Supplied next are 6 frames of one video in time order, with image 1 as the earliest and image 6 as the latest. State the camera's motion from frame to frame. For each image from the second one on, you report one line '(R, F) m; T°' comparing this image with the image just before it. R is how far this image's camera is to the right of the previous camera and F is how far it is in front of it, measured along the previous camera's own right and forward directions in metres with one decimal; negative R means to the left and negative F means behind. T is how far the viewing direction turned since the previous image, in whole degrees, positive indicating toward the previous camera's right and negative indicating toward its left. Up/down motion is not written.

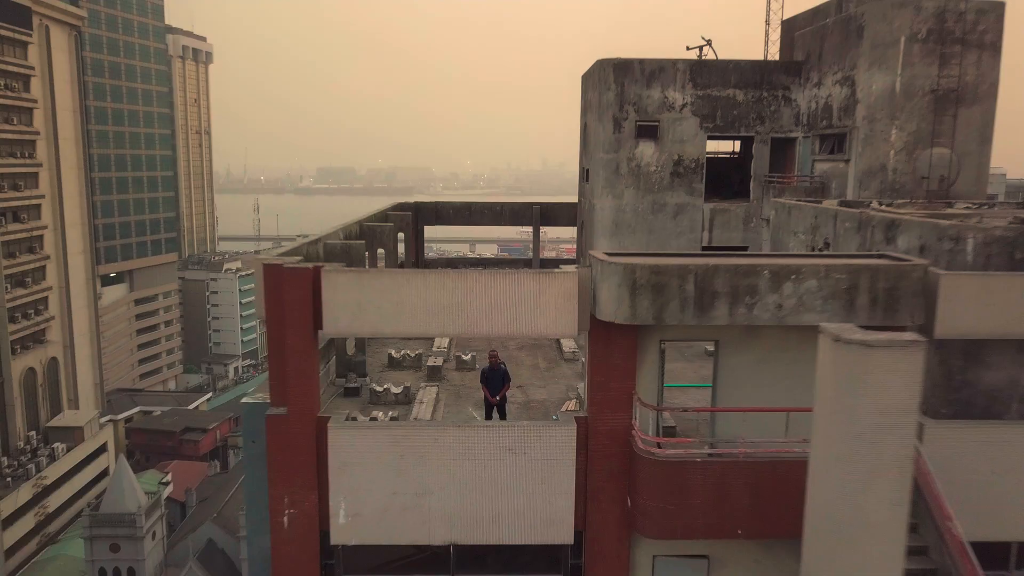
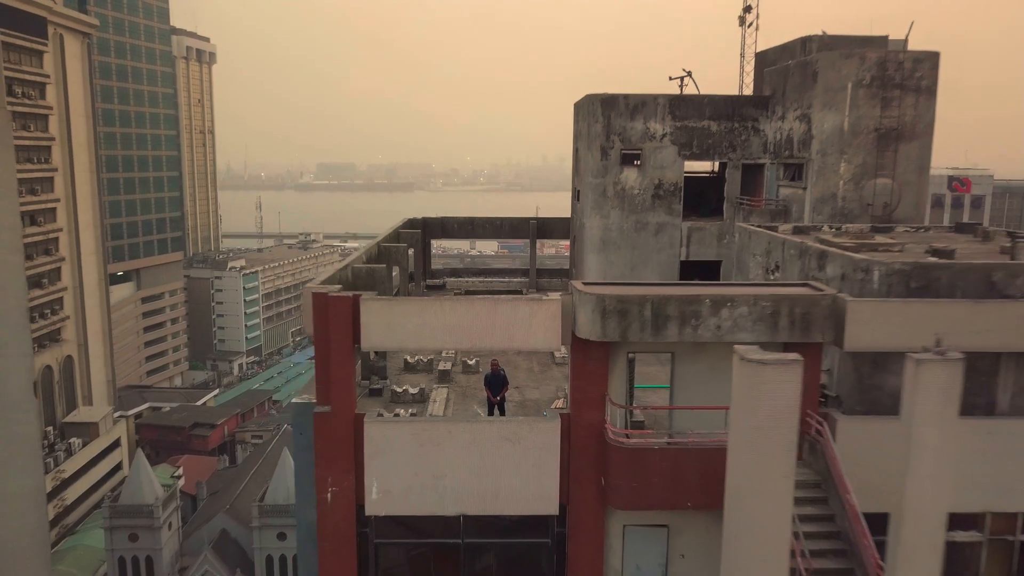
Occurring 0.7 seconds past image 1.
(0.0, -1.7) m; 0°
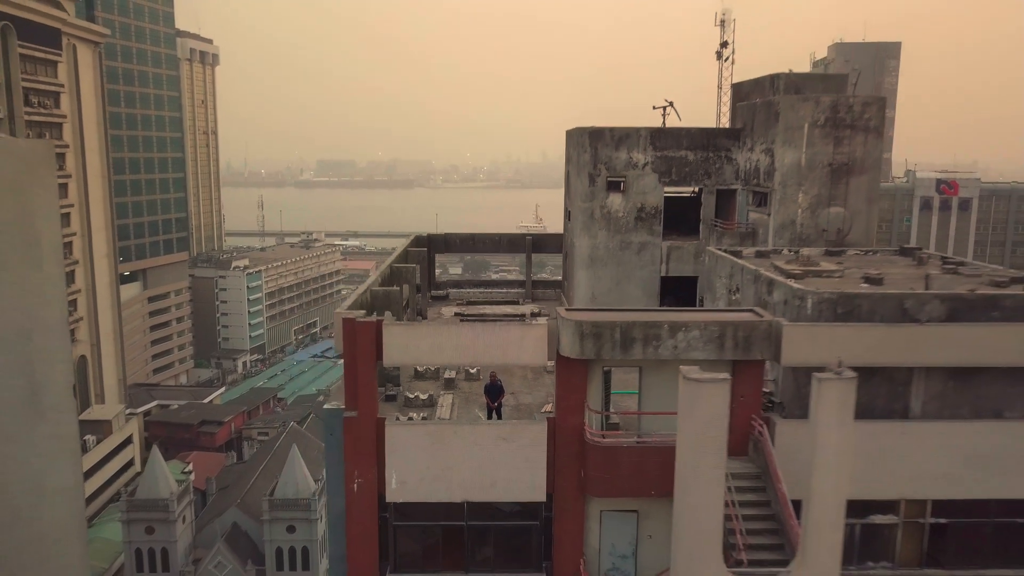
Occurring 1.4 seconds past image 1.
(+0.1, -1.7) m; 0°
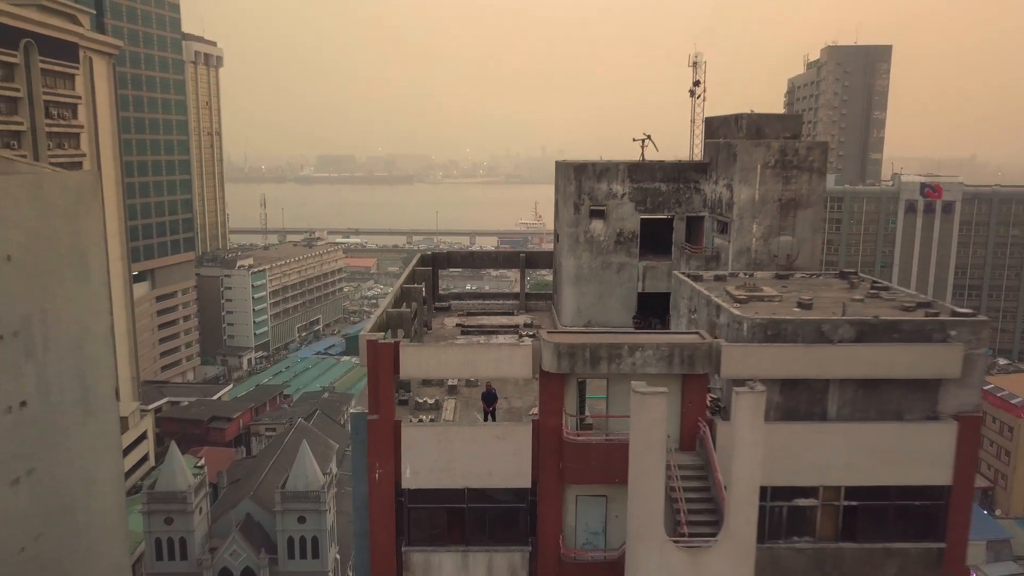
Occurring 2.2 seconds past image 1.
(+0.1, -2.3) m; 0°
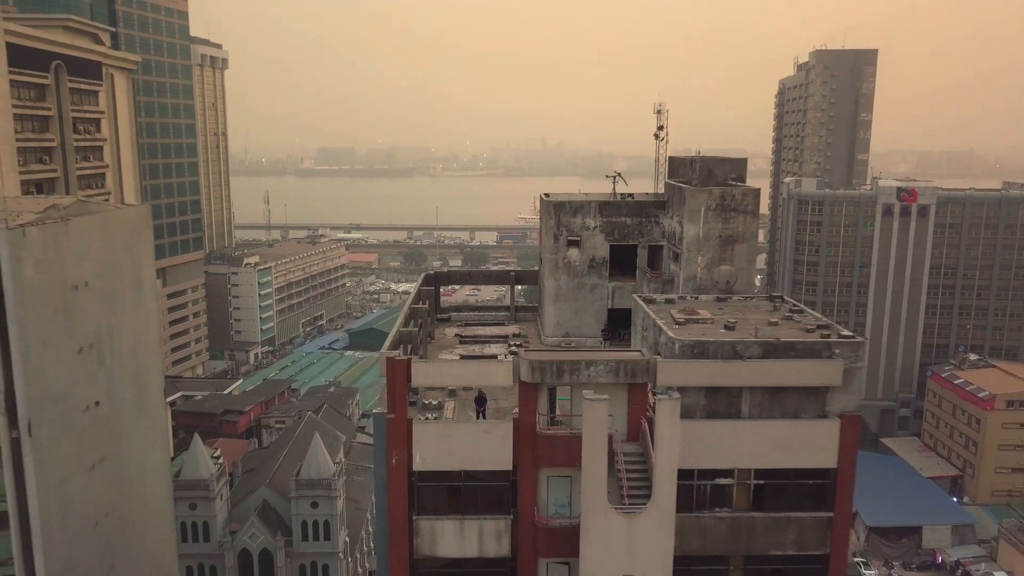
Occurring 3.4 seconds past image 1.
(+0.3, -3.7) m; 0°
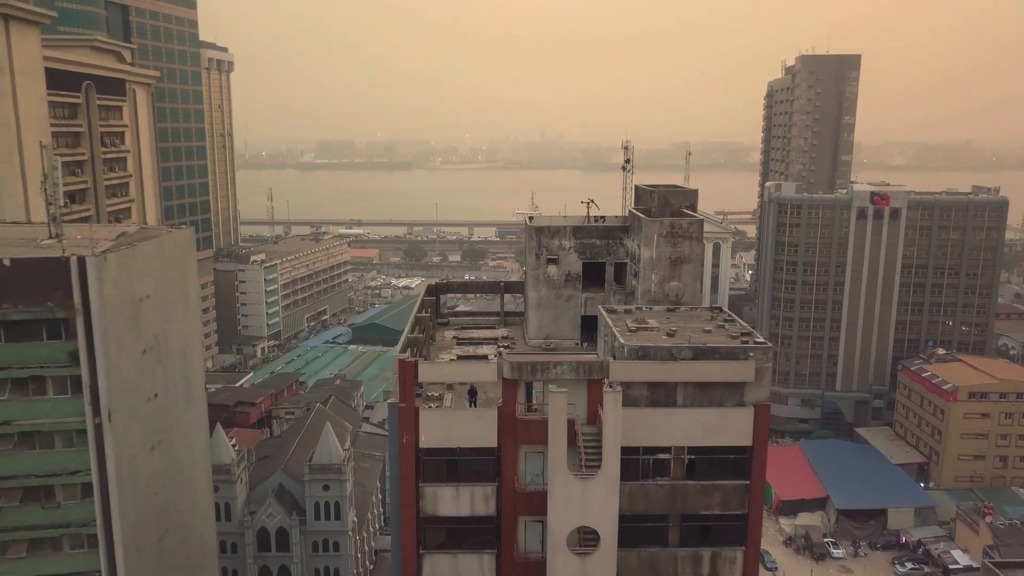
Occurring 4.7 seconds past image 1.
(+0.4, -4.4) m; 0°
